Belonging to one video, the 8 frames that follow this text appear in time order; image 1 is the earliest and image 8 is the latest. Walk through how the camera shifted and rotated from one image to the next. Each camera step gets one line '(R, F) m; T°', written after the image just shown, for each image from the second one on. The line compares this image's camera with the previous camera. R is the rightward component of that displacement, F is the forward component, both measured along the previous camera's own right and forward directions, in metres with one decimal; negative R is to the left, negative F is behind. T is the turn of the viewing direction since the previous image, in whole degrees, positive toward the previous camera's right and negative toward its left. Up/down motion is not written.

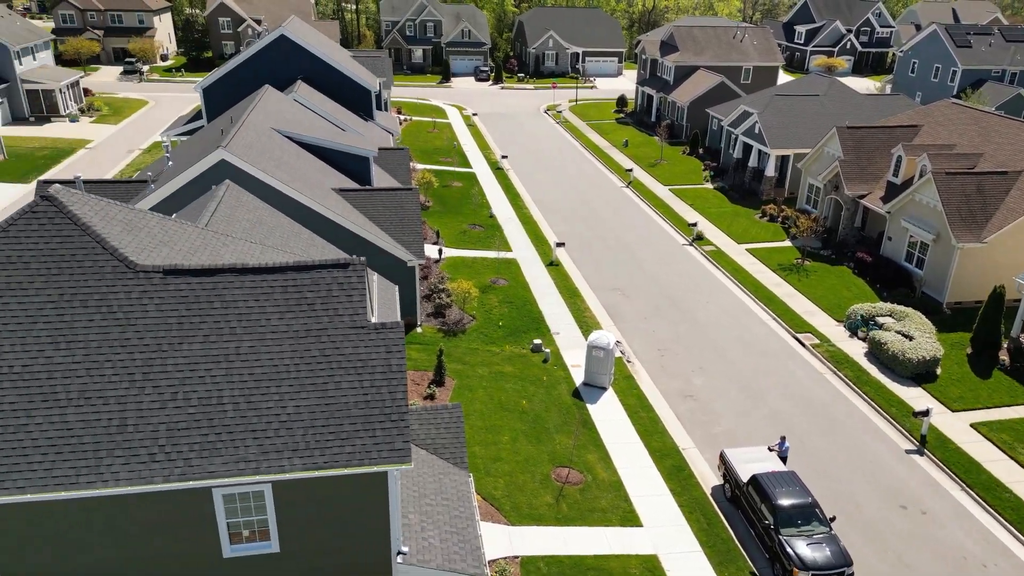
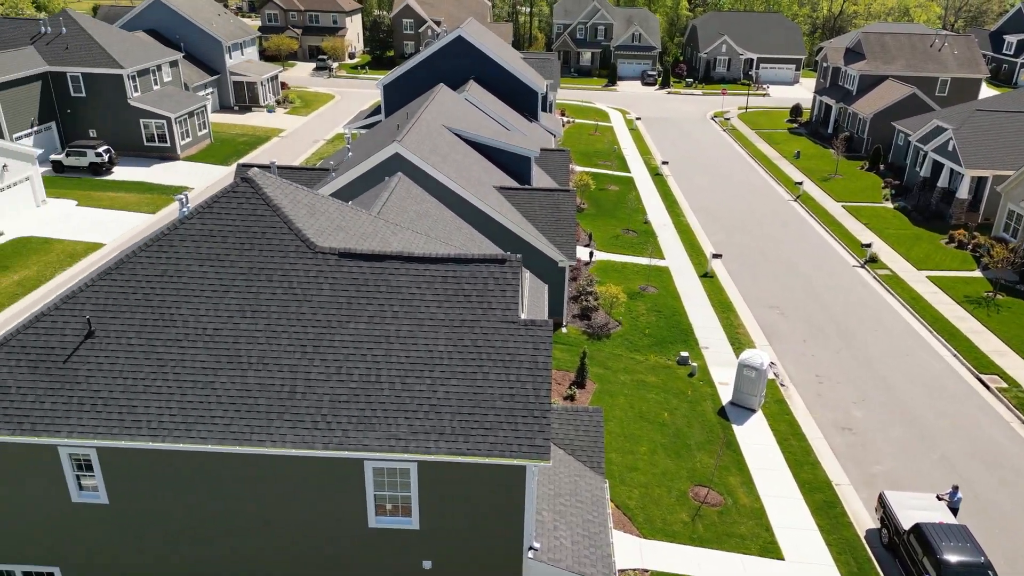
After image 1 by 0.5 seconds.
(-0.1, 0.0) m; -12°
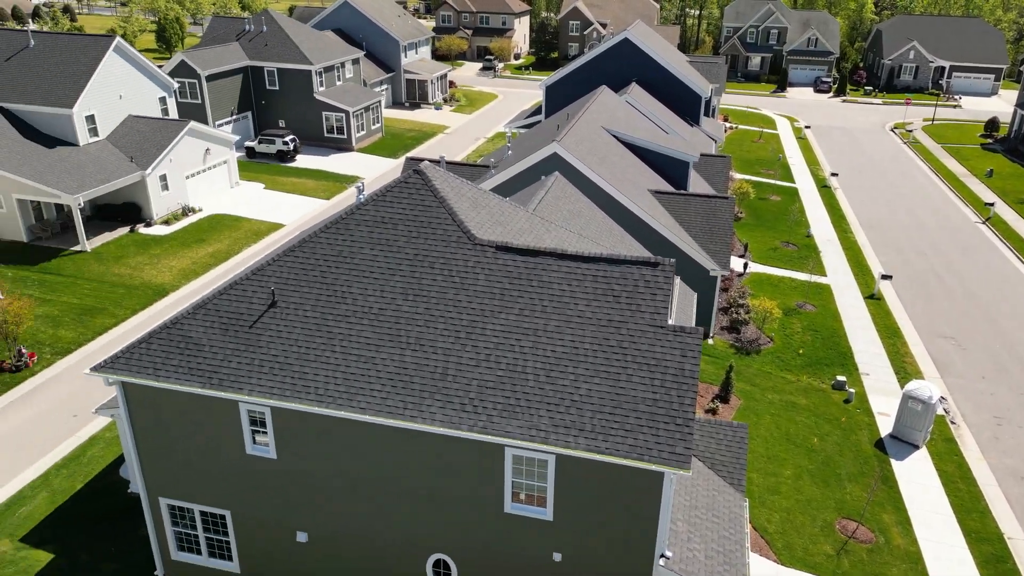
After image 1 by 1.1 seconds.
(-0.1, -0.2) m; -11°
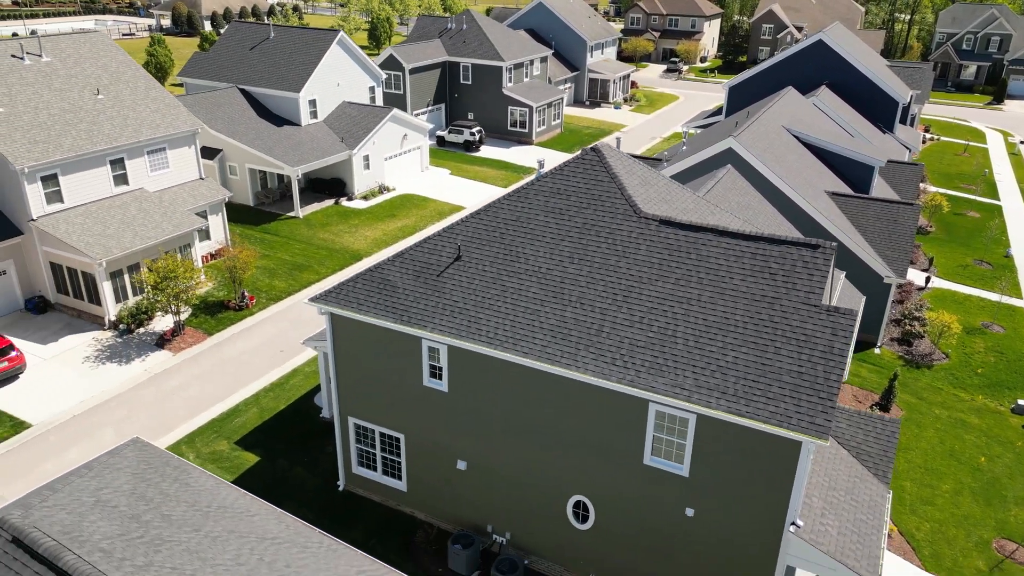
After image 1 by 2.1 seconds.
(+0.2, -1.5) m; -13°
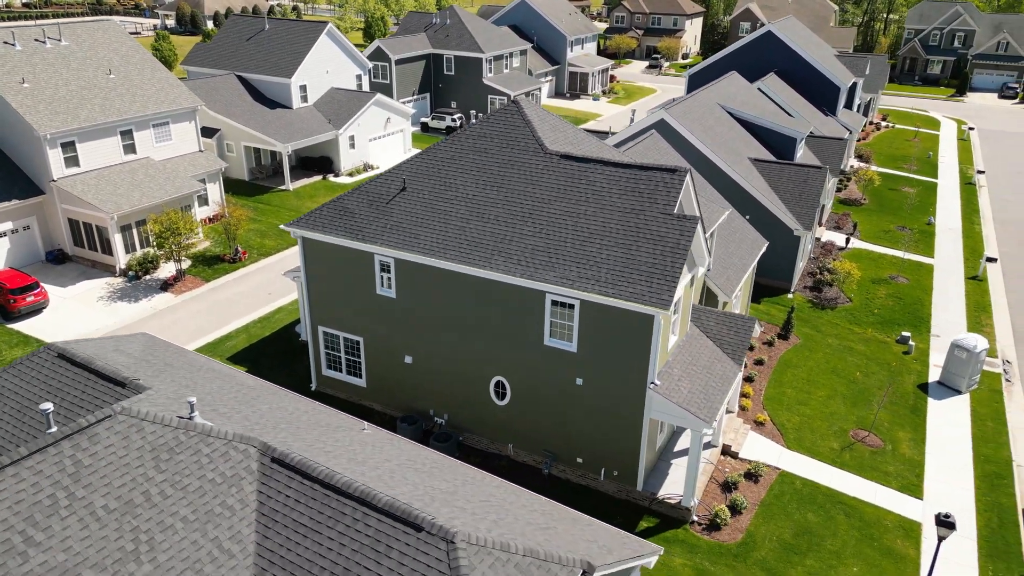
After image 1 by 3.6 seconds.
(+1.9, -4.0) m; 0°
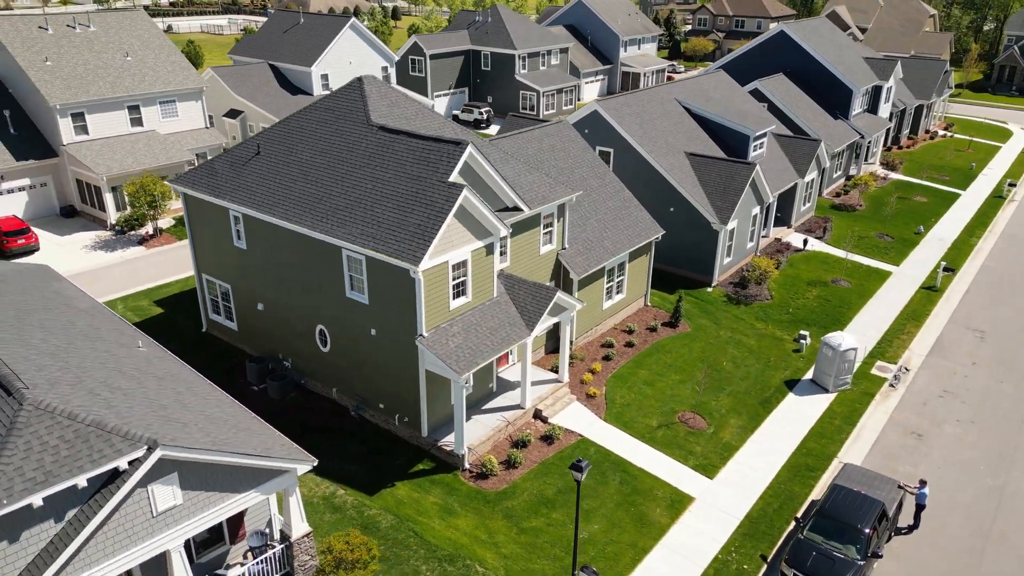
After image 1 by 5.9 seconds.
(+8.8, -0.9) m; -9°
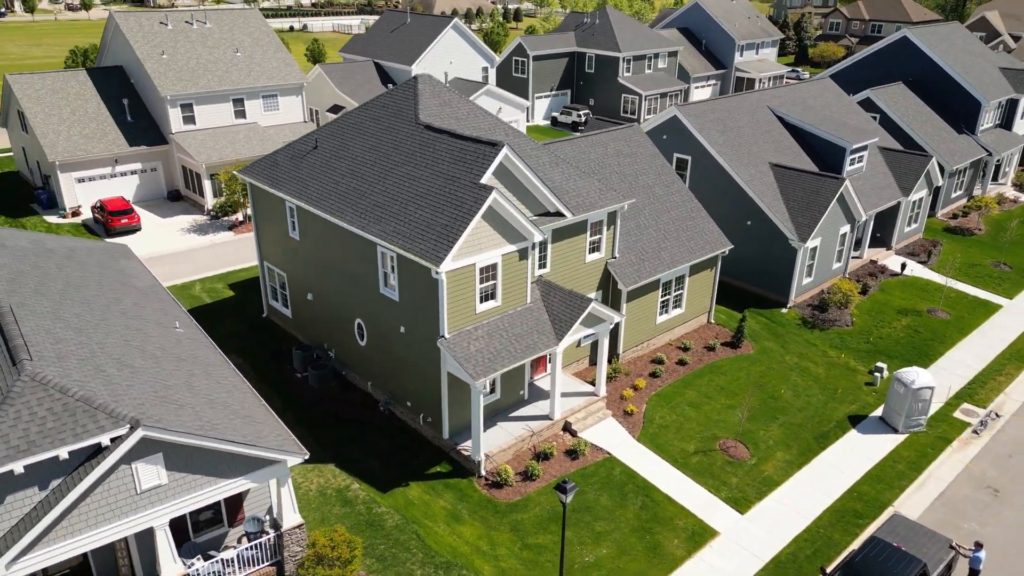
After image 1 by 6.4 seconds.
(+2.3, +0.7) m; -9°
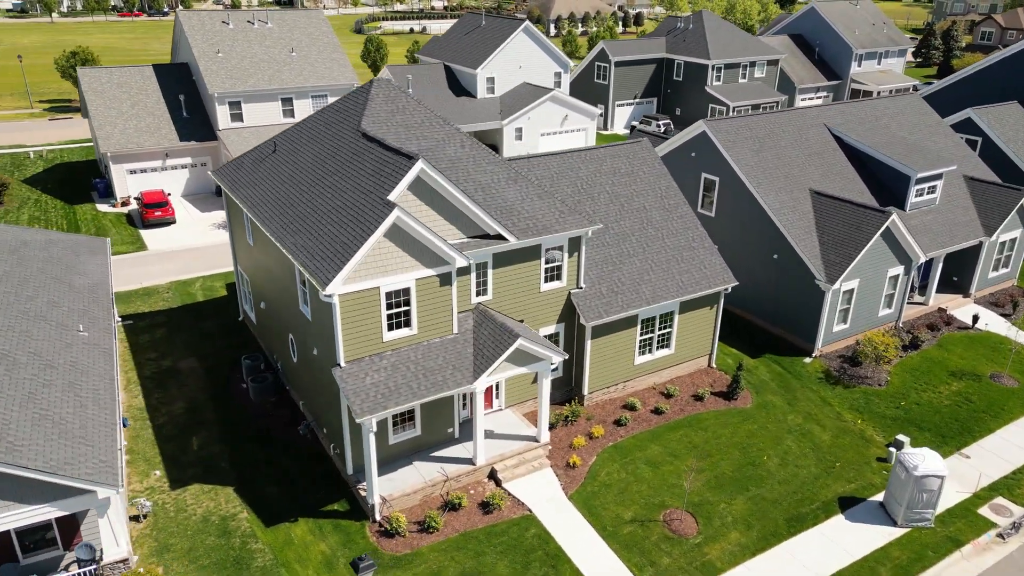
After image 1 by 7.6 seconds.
(+5.0, +2.5) m; -10°
